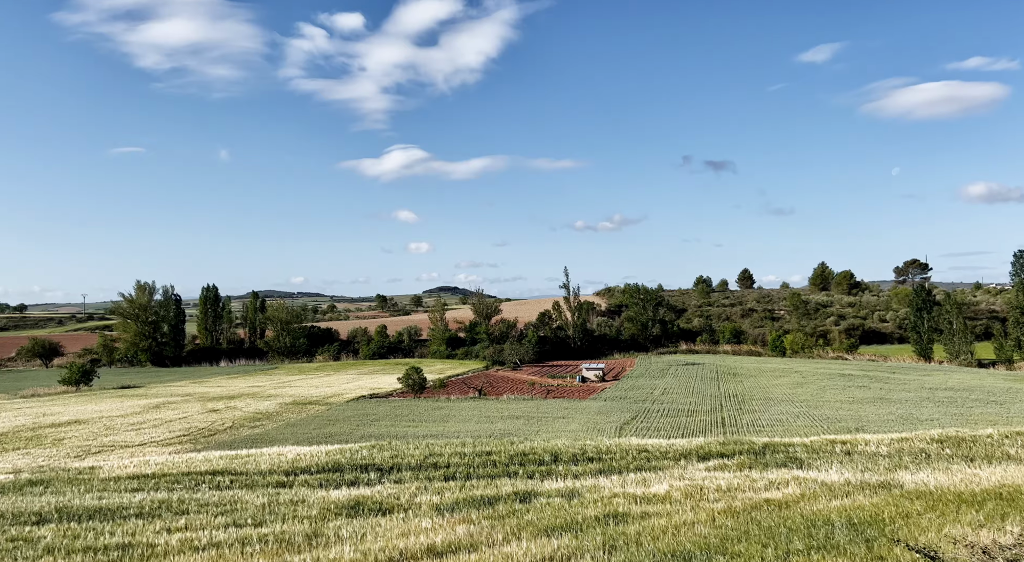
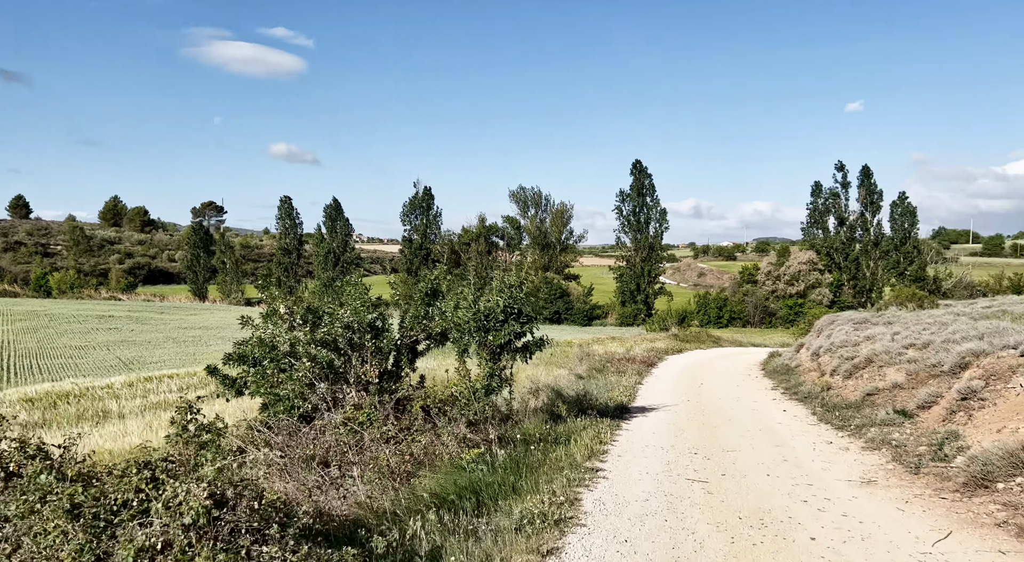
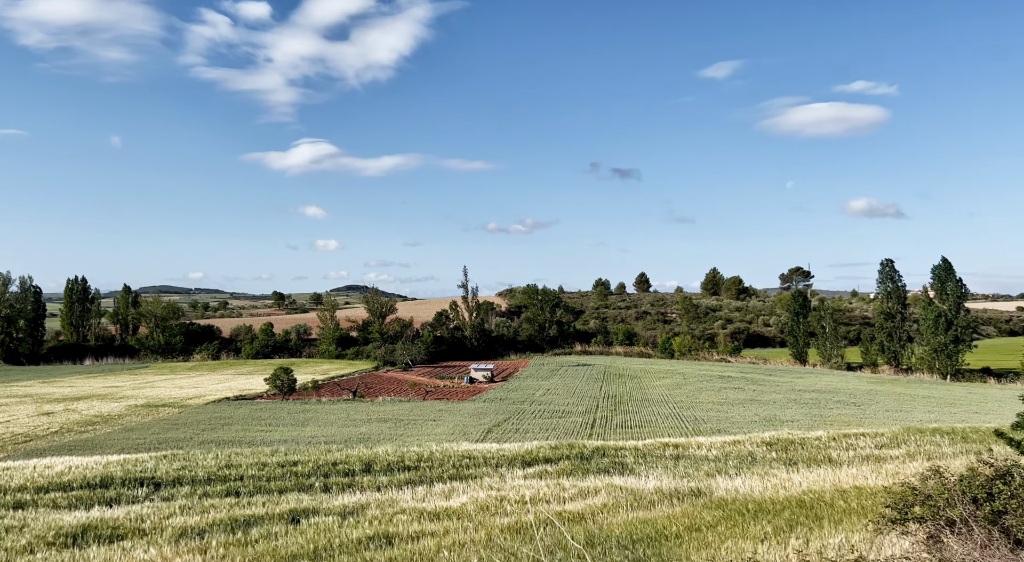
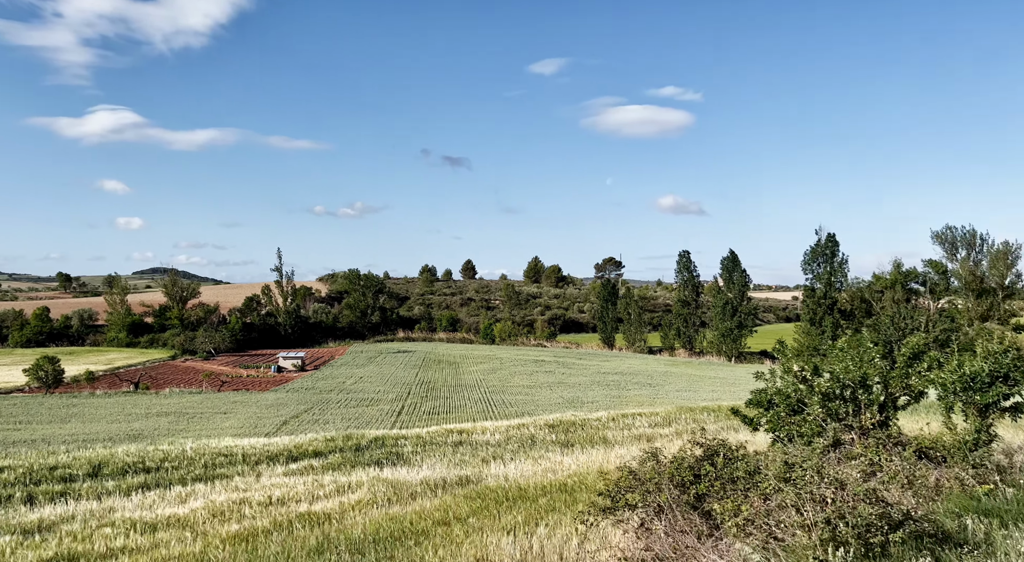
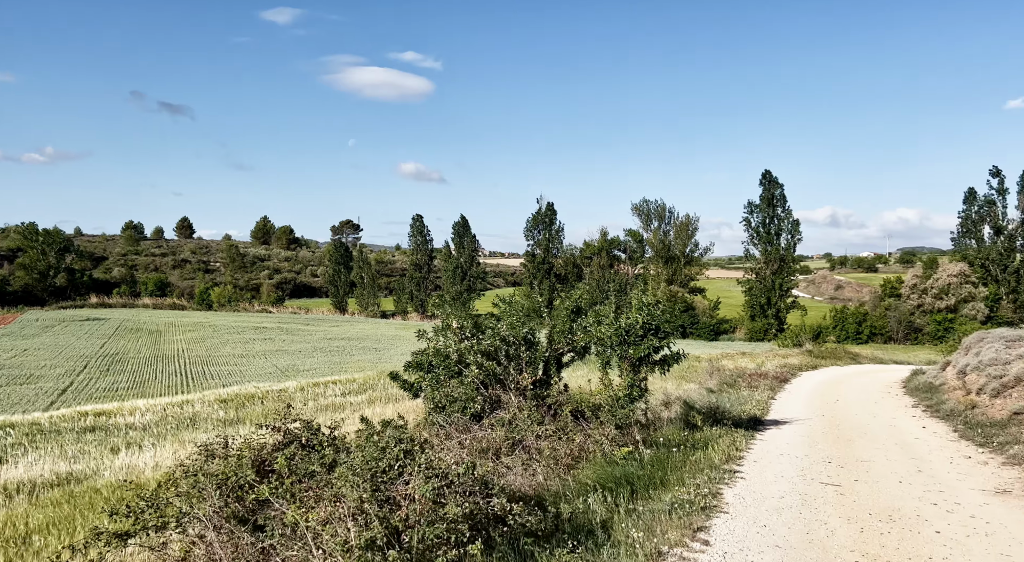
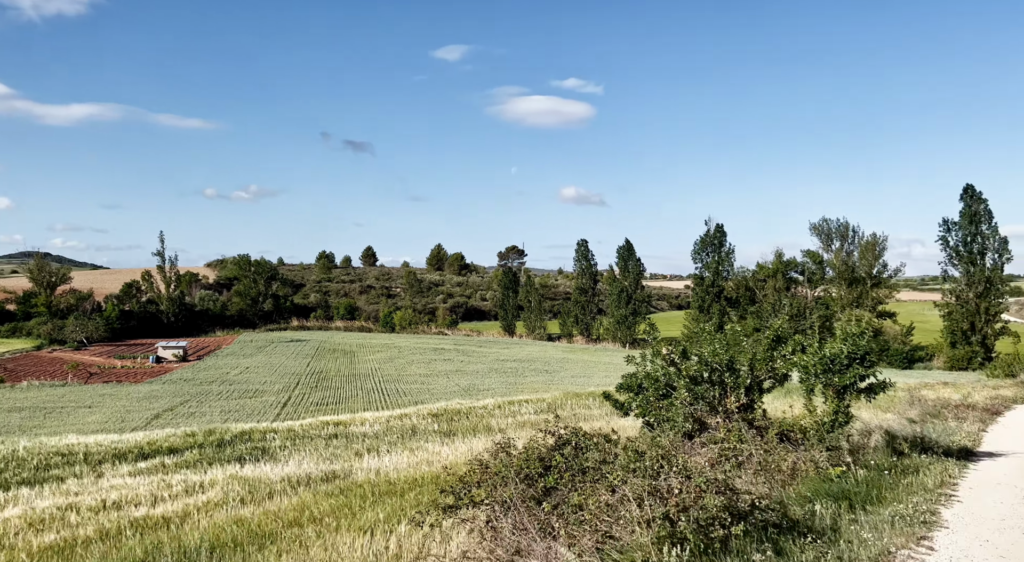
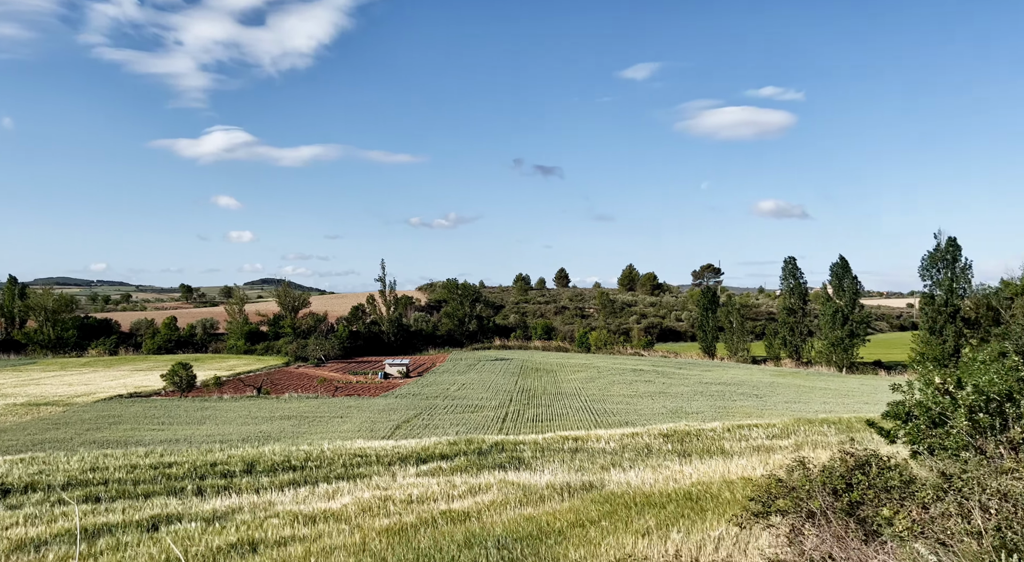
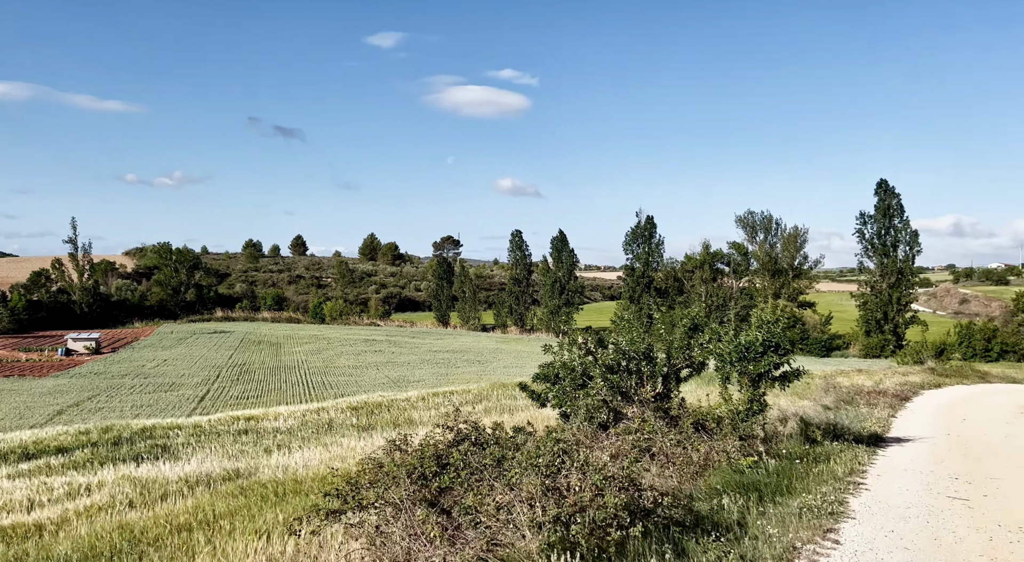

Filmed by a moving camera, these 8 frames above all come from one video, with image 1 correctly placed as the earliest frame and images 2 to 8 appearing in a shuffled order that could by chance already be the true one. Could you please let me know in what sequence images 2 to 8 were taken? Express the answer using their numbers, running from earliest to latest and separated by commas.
3, 7, 4, 6, 8, 5, 2
